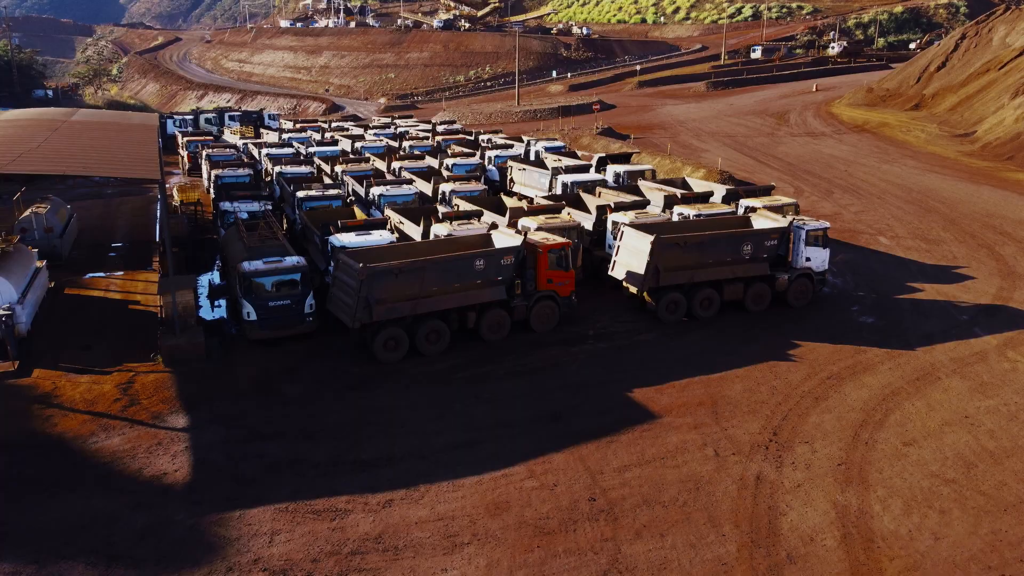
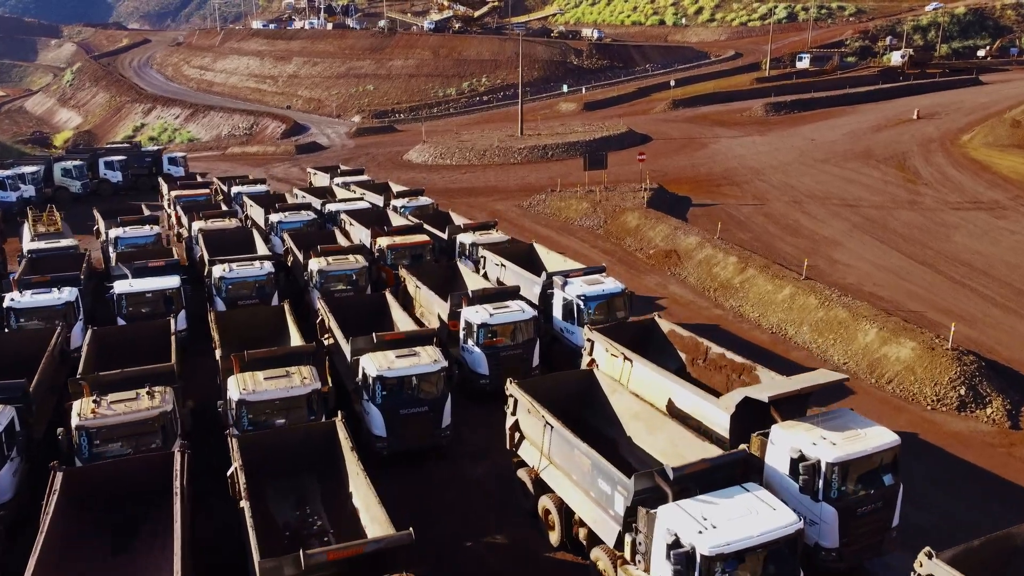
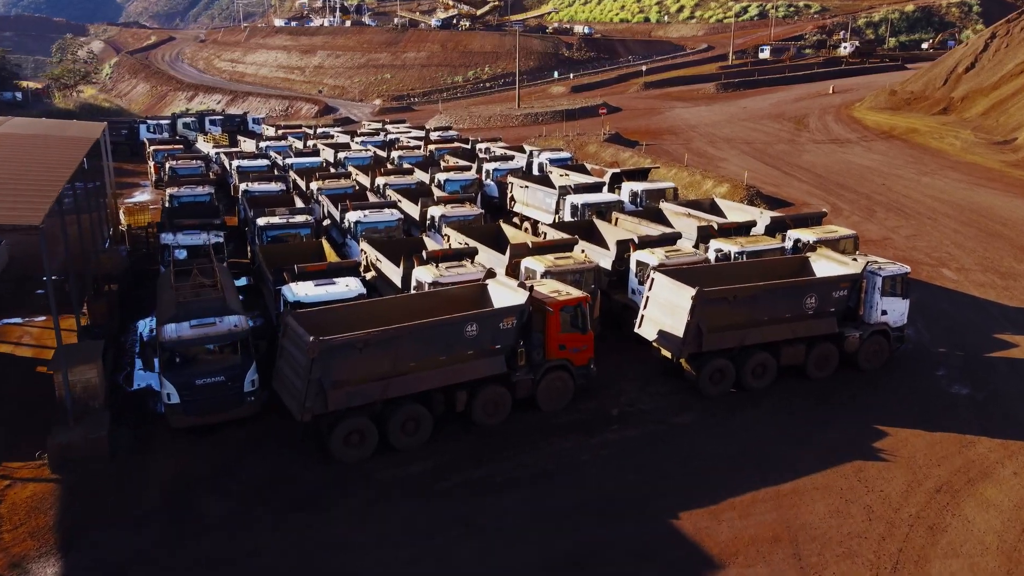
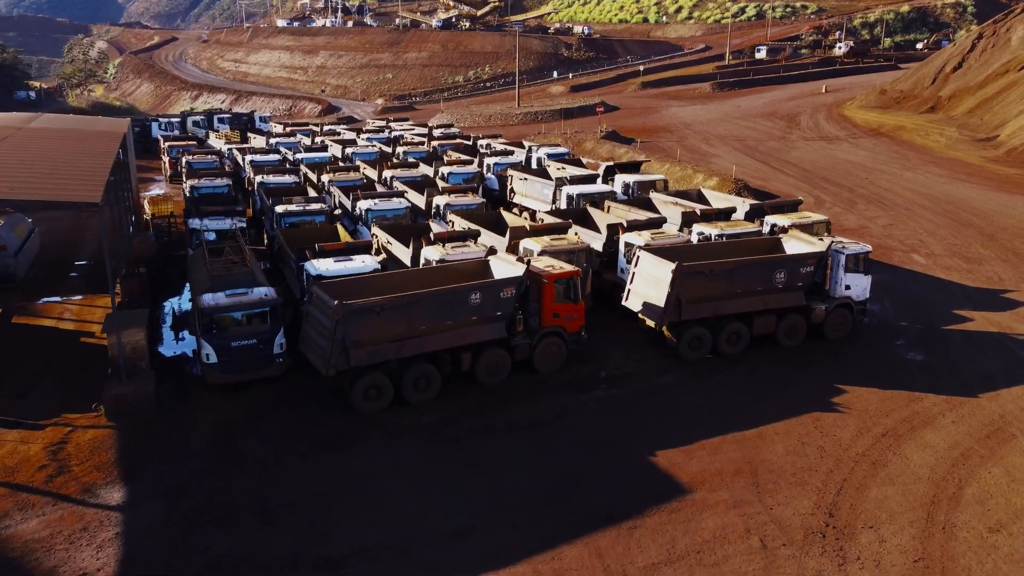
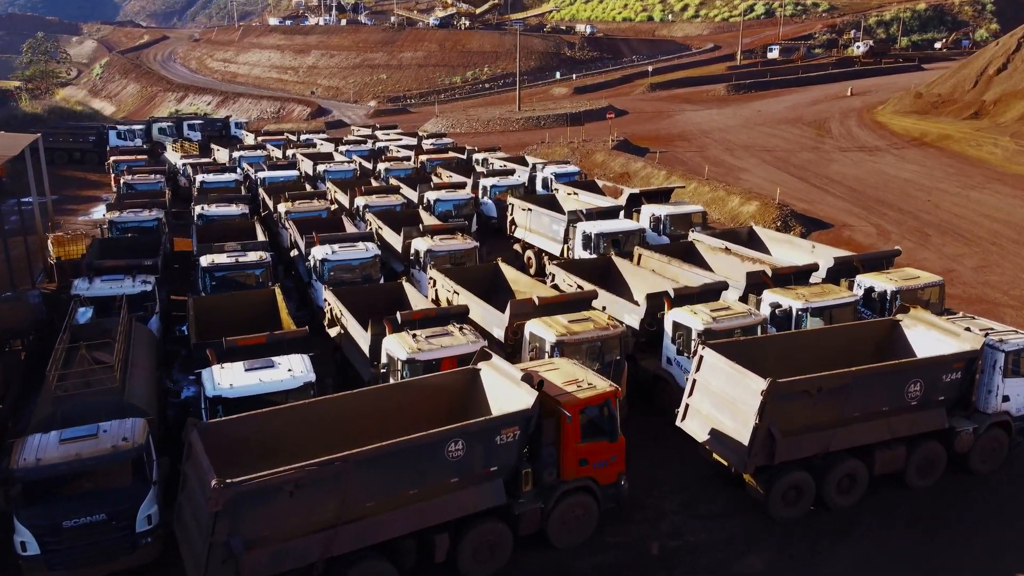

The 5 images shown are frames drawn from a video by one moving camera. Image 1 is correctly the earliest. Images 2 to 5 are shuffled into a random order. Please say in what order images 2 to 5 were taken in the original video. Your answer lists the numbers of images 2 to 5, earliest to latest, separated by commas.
4, 3, 5, 2
